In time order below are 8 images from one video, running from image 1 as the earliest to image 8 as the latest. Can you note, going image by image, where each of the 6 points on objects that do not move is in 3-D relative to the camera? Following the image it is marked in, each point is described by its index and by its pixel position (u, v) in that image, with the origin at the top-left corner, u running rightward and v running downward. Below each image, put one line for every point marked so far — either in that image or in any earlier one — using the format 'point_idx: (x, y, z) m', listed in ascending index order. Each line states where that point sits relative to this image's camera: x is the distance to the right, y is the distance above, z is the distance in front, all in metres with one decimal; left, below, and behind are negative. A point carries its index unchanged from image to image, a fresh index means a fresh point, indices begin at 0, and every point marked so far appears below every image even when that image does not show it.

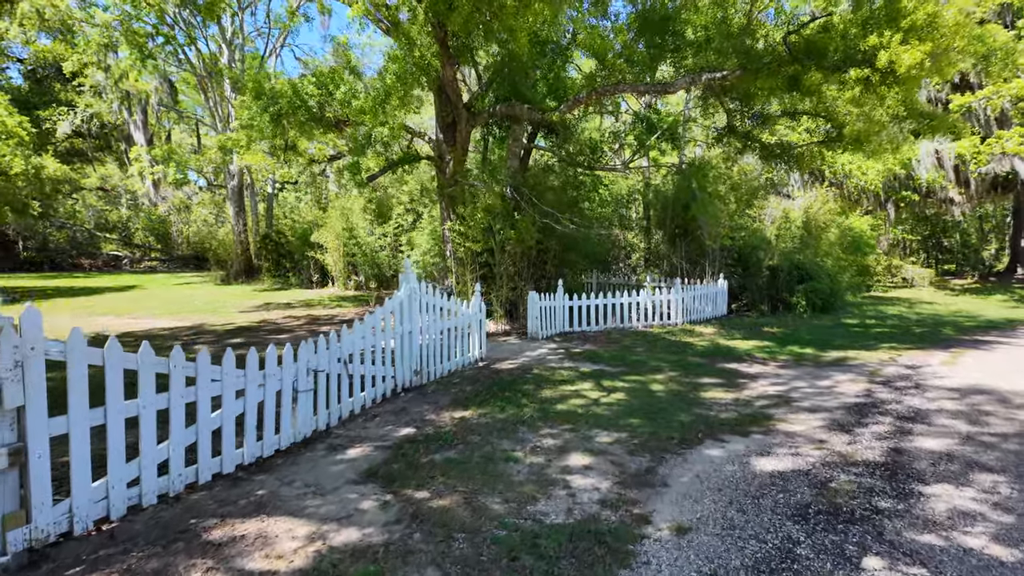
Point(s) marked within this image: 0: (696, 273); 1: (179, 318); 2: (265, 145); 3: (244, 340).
0: (+4.1, +0.3, +13.2) m
1: (-6.6, -0.6, +11.7) m
2: (-6.3, +3.4, +15.0) m
3: (-4.3, -0.7, +9.4) m
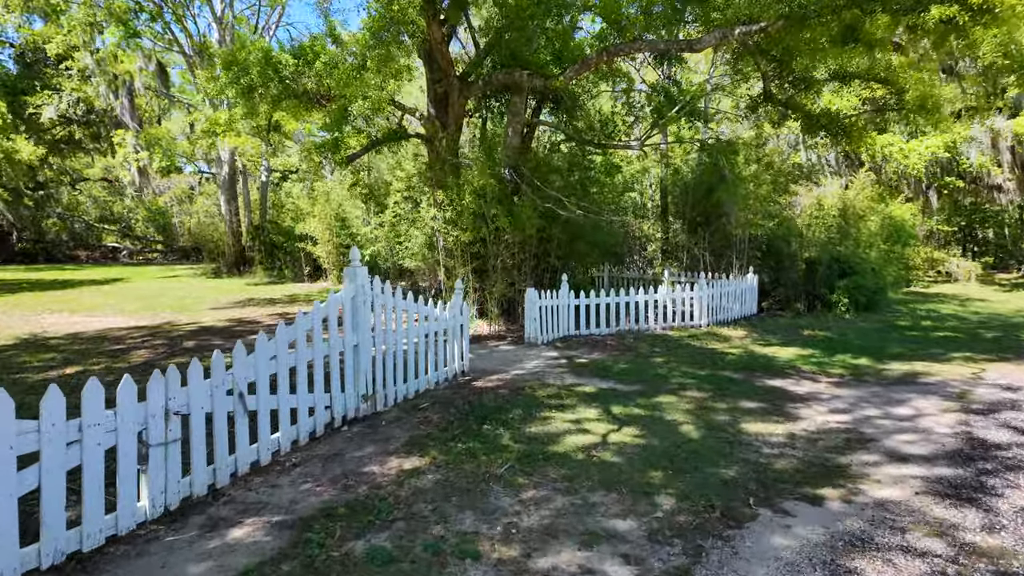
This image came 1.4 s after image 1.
0: (+4.1, +0.4, +11.7) m
1: (-6.6, -0.5, +10.5) m
2: (-6.2, +3.5, +13.7) m
3: (-4.3, -0.7, +8.1) m
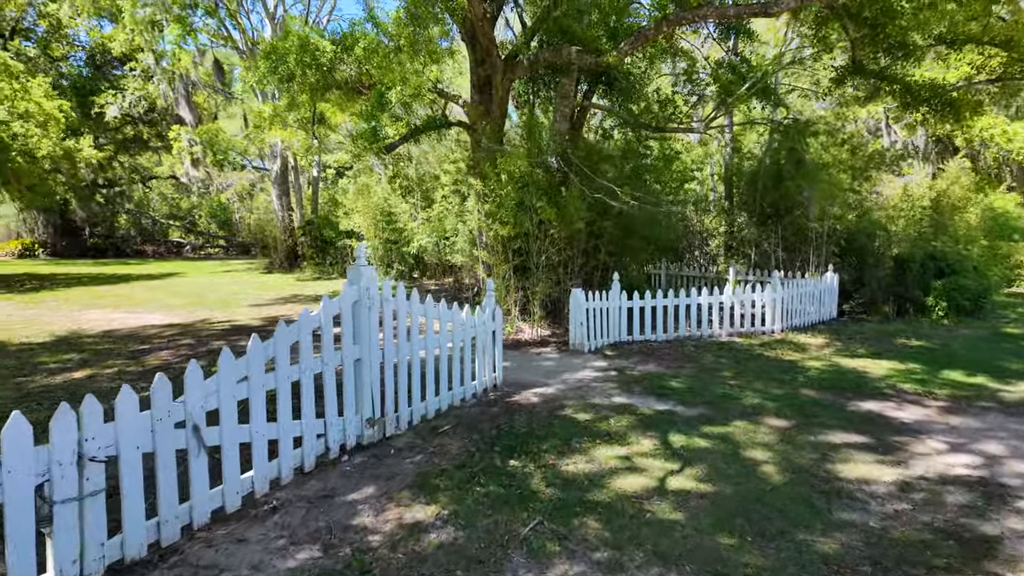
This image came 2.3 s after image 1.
0: (+5.0, +0.4, +10.5) m
1: (-5.8, -0.4, +10.2) m
2: (-5.1, +3.6, +13.4) m
3: (-3.7, -0.6, +7.7) m
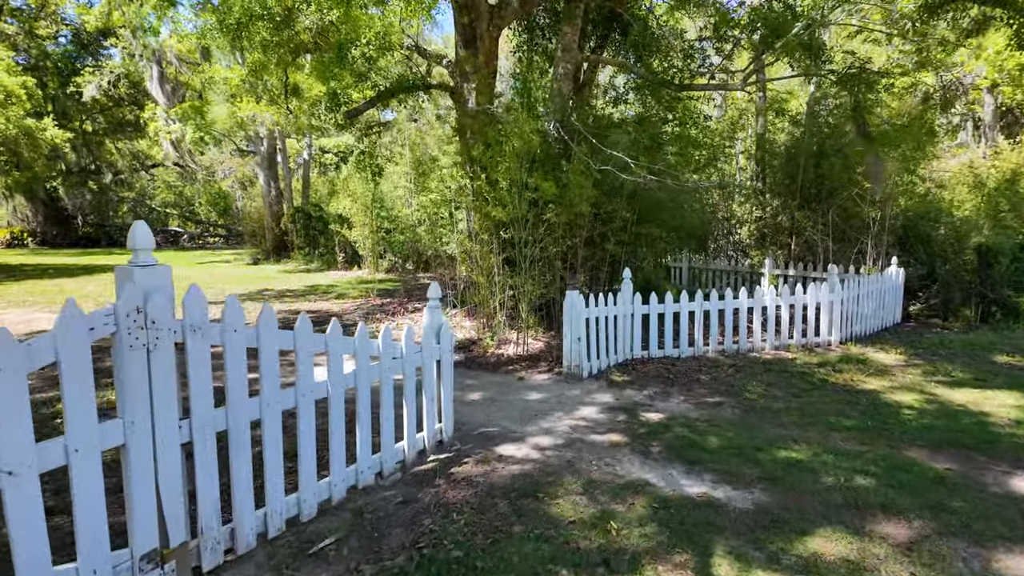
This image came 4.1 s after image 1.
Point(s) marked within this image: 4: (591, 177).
0: (+4.9, +0.5, +8.6) m
1: (-5.9, -0.4, +8.7) m
2: (-5.1, +3.7, +11.8) m
3: (-3.9, -0.6, +6.1) m
4: (+0.8, +1.2, +6.5) m
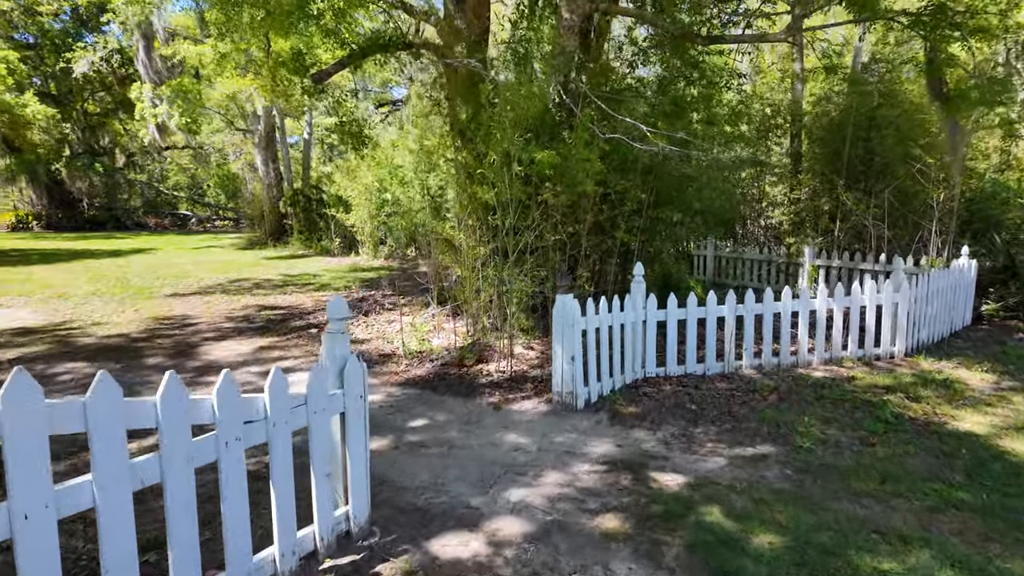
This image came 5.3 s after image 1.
0: (+4.8, +0.5, +7.3) m
1: (-6.0, -0.3, +7.7) m
2: (-5.0, +3.9, +10.7) m
3: (-4.1, -0.6, +5.1) m
4: (+0.7, +1.2, +5.2) m
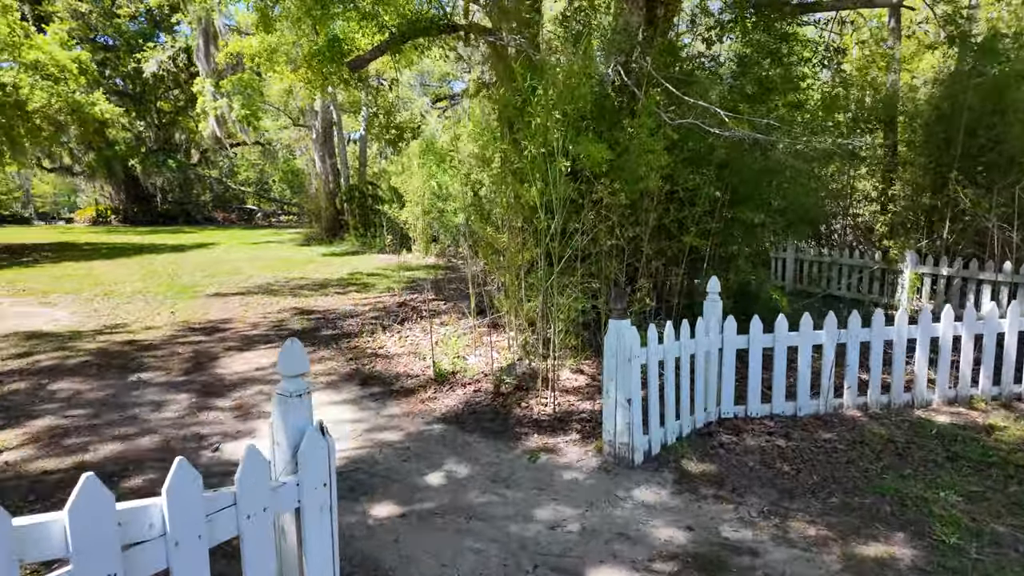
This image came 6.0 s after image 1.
0: (+5.4, +0.4, +6.1) m
1: (-5.3, -0.2, +7.6) m
2: (-4.1, +3.9, +10.4) m
3: (-3.7, -0.6, +4.8) m
4: (+1.1, +1.1, +4.4) m
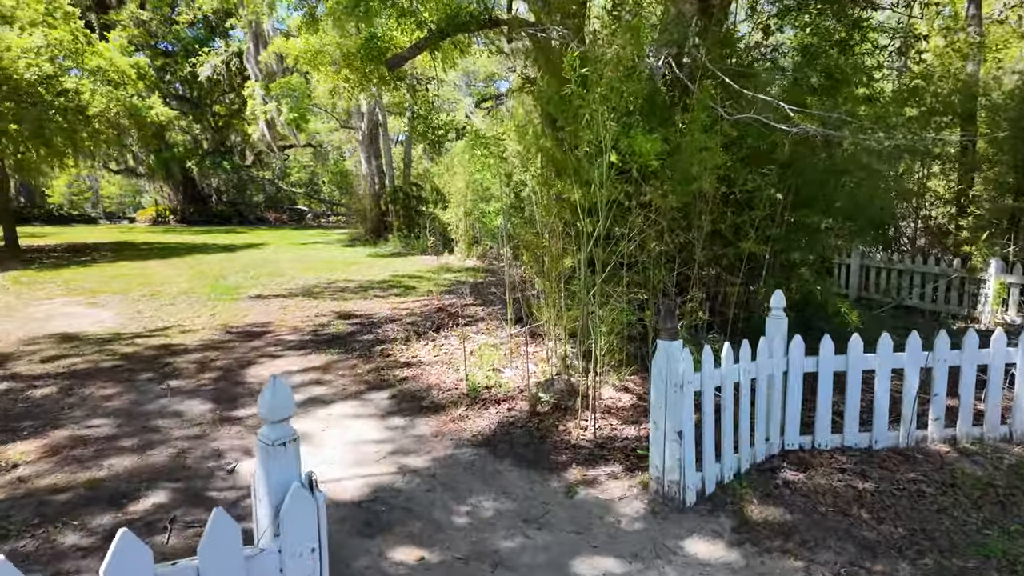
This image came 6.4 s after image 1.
0: (+5.8, +0.3, +5.3) m
1: (-4.8, -0.3, +7.7) m
2: (-3.3, +3.9, +10.3) m
3: (-3.4, -0.7, +4.7) m
4: (+1.4, +1.0, +4.0) m
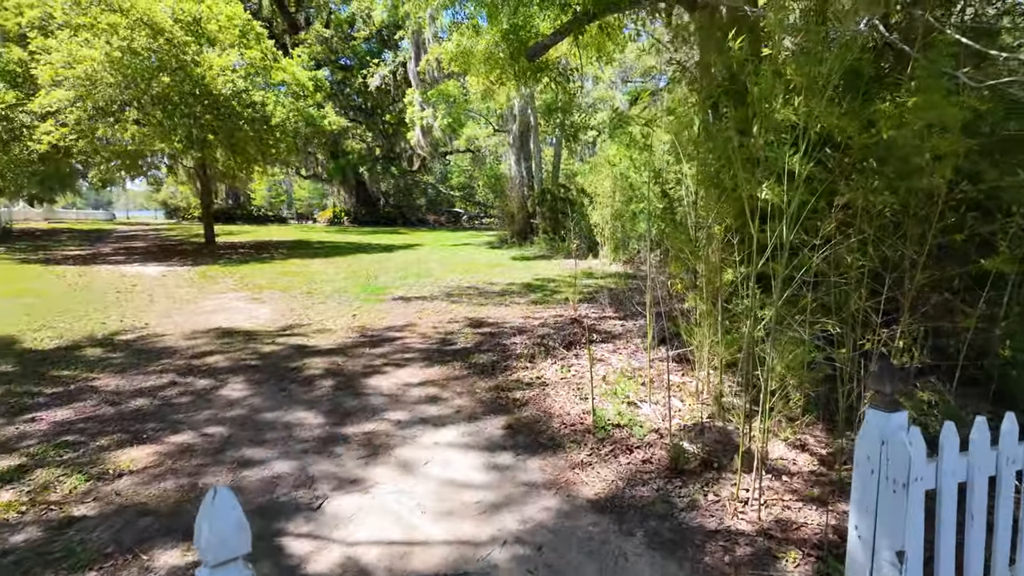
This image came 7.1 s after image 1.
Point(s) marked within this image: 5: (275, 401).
0: (+6.7, -0.1, +3.1) m
1: (-3.0, -0.2, +8.0) m
2: (-0.7, +3.8, +10.2) m
3: (-2.3, -0.7, +4.8) m
4: (+2.2, +0.9, +2.9) m
5: (-1.6, -0.8, +4.1) m
